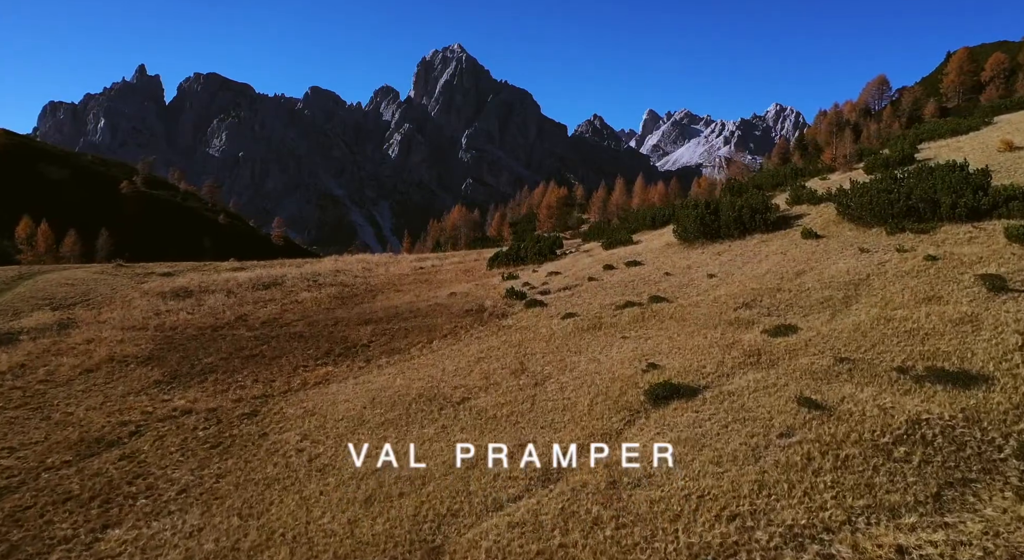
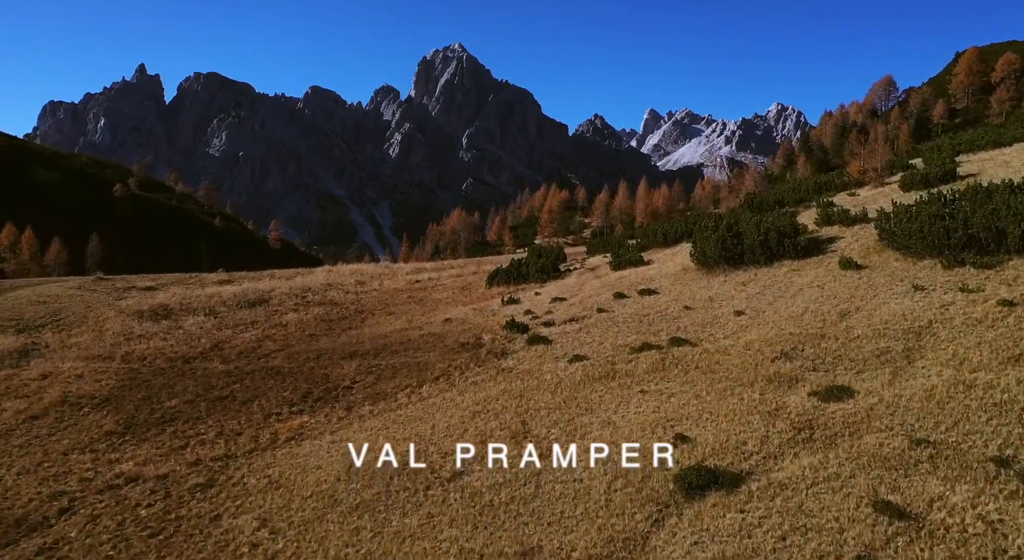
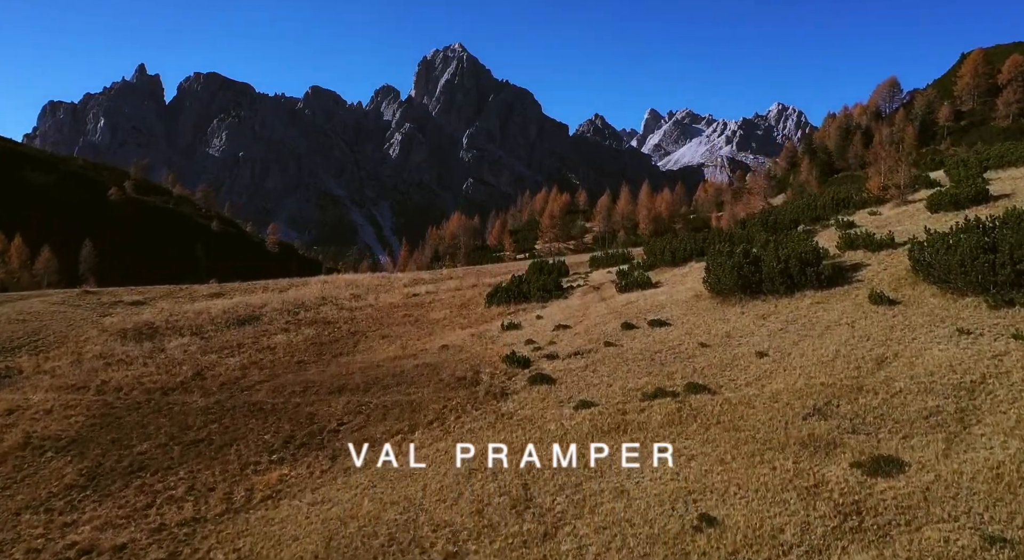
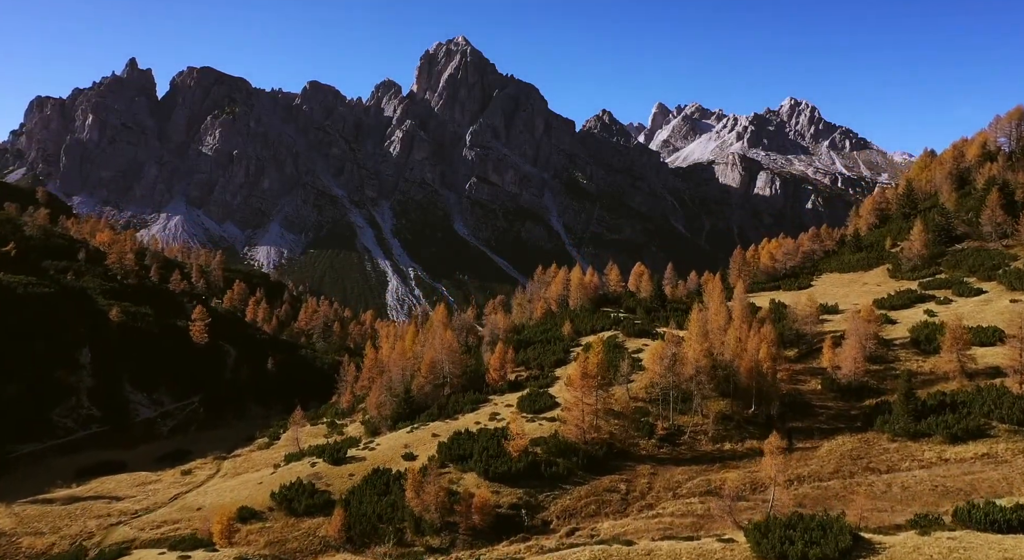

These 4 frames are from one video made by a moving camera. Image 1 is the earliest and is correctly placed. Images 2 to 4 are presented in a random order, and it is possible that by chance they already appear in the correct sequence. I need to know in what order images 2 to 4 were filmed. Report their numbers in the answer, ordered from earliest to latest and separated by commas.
2, 3, 4
